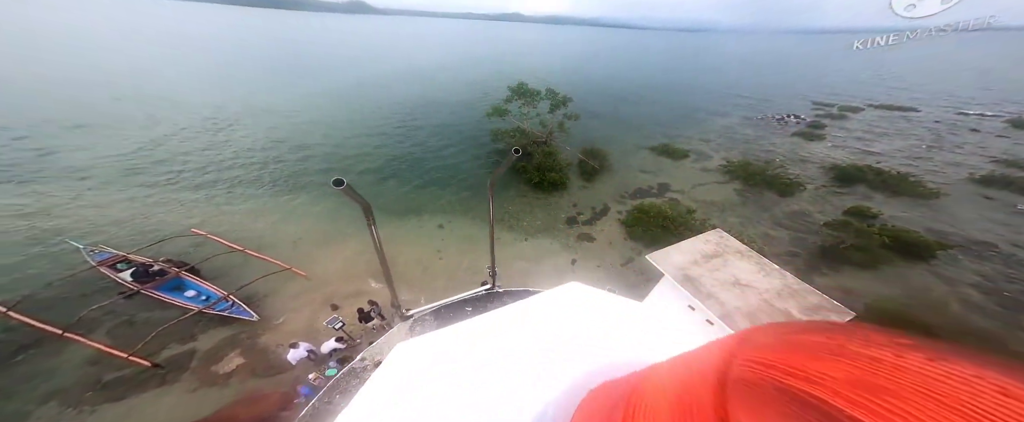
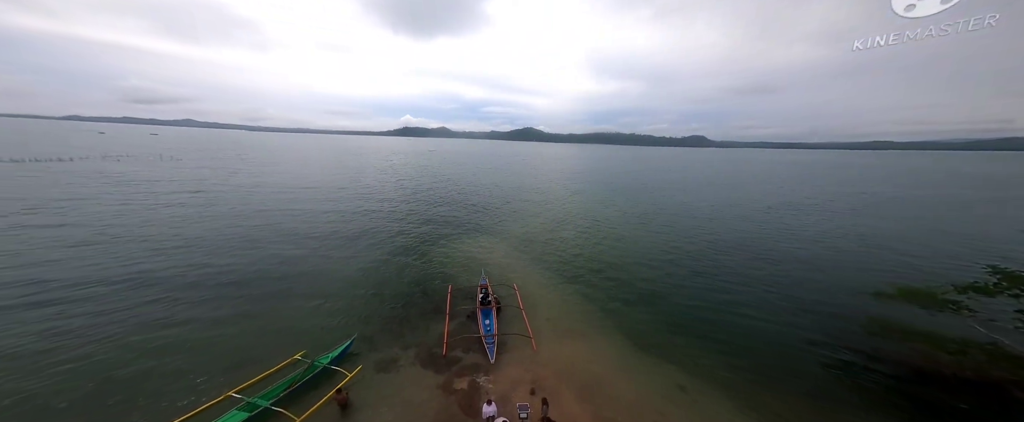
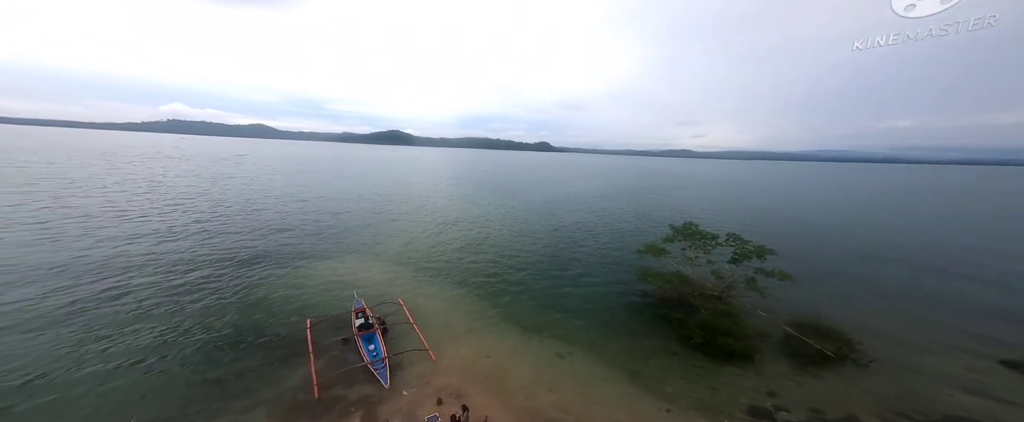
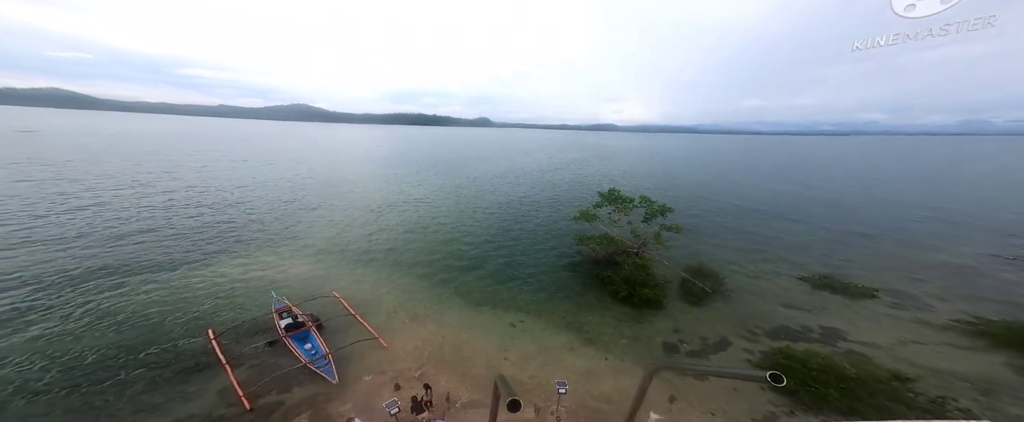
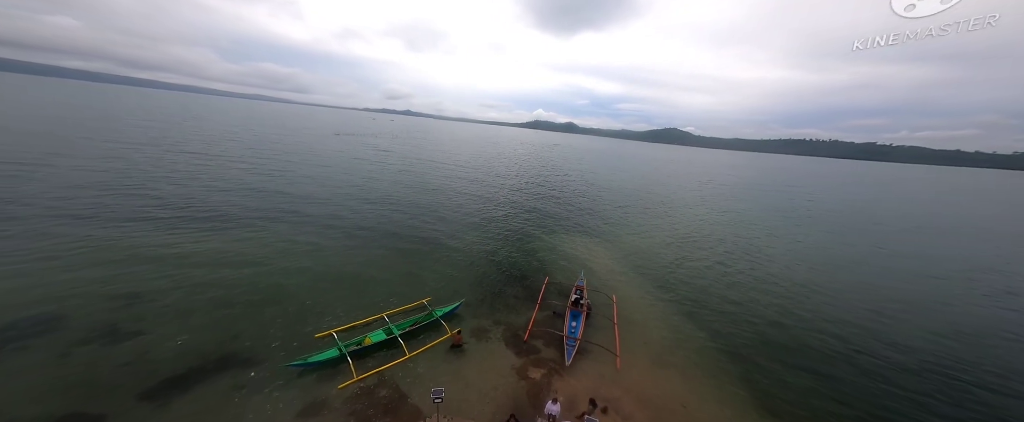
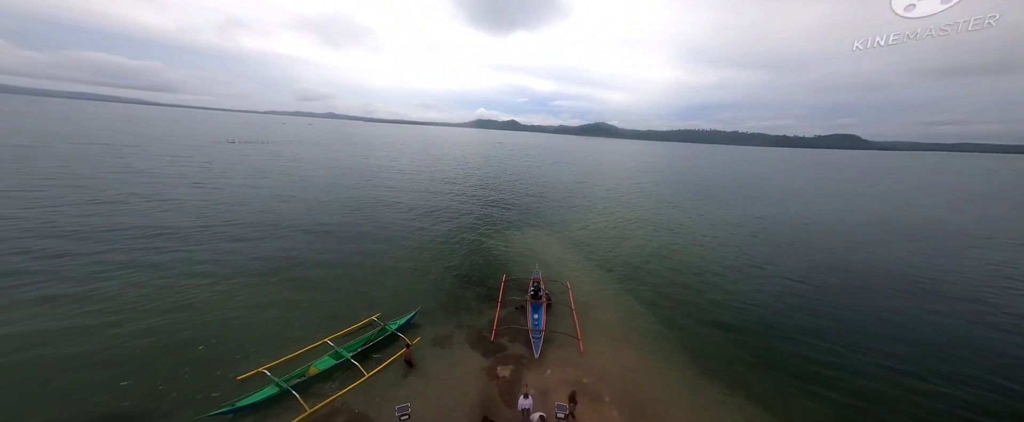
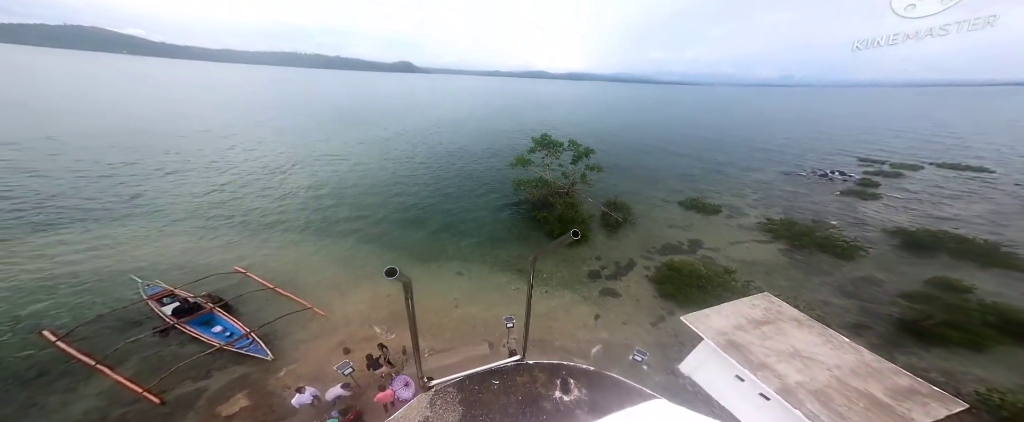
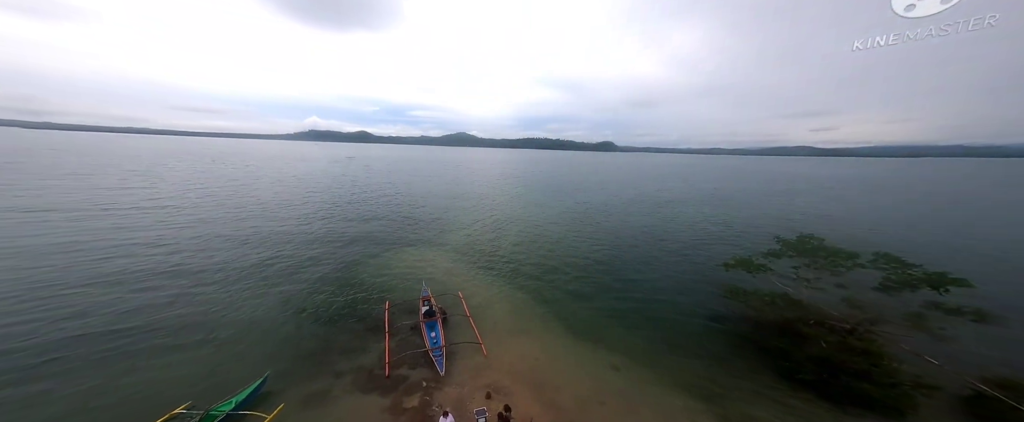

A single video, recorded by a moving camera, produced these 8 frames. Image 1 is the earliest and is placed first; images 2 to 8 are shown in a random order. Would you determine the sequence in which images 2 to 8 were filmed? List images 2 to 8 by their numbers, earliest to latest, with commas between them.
7, 4, 3, 8, 2, 6, 5
